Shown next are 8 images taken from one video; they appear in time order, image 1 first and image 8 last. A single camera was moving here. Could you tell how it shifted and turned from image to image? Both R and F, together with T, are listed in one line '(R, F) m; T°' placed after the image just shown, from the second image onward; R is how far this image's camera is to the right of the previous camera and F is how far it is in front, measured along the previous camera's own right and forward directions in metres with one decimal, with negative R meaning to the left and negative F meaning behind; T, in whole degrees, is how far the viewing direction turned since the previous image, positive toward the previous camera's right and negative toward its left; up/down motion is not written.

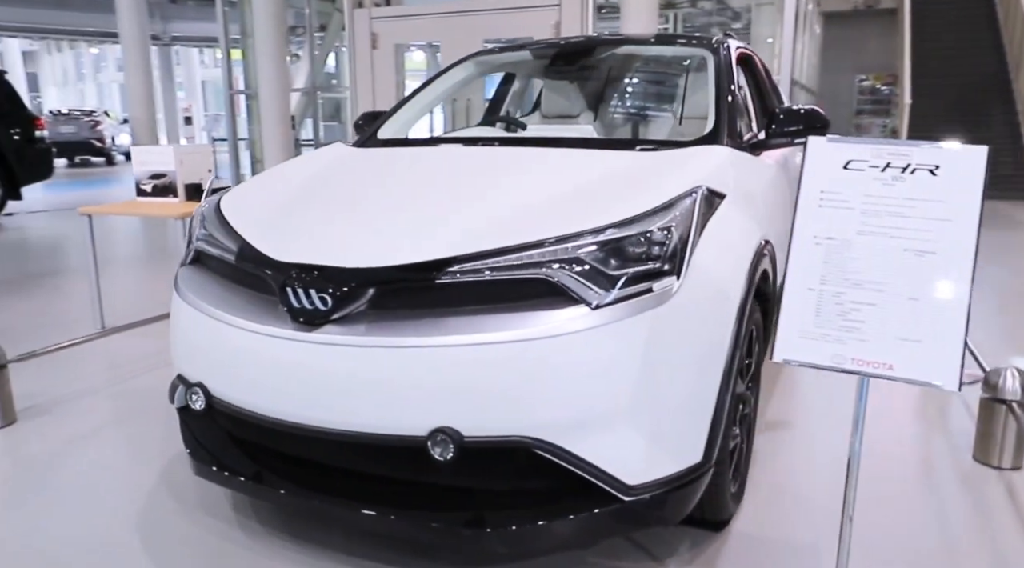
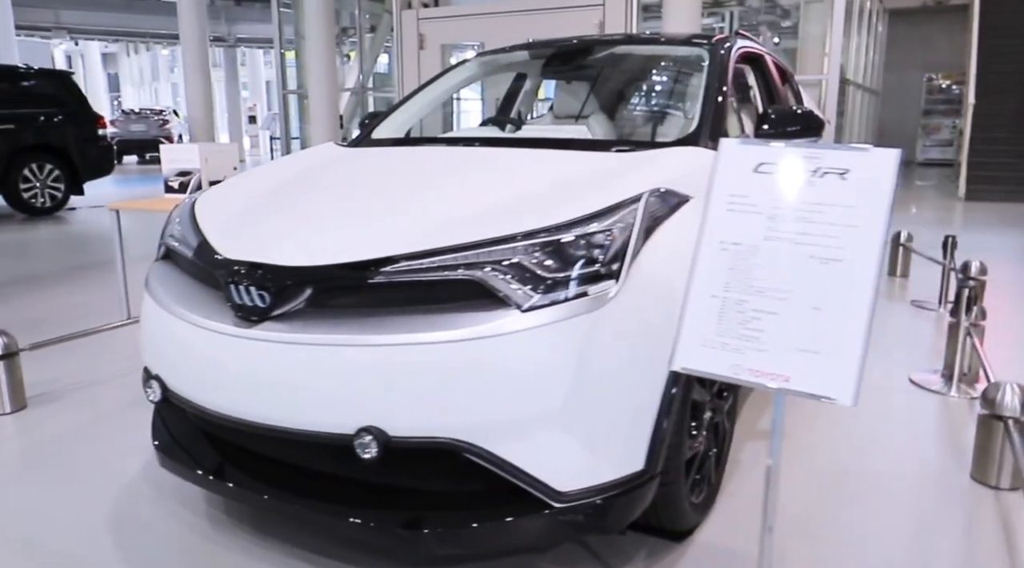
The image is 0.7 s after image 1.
(+0.3, 0.0) m; -5°
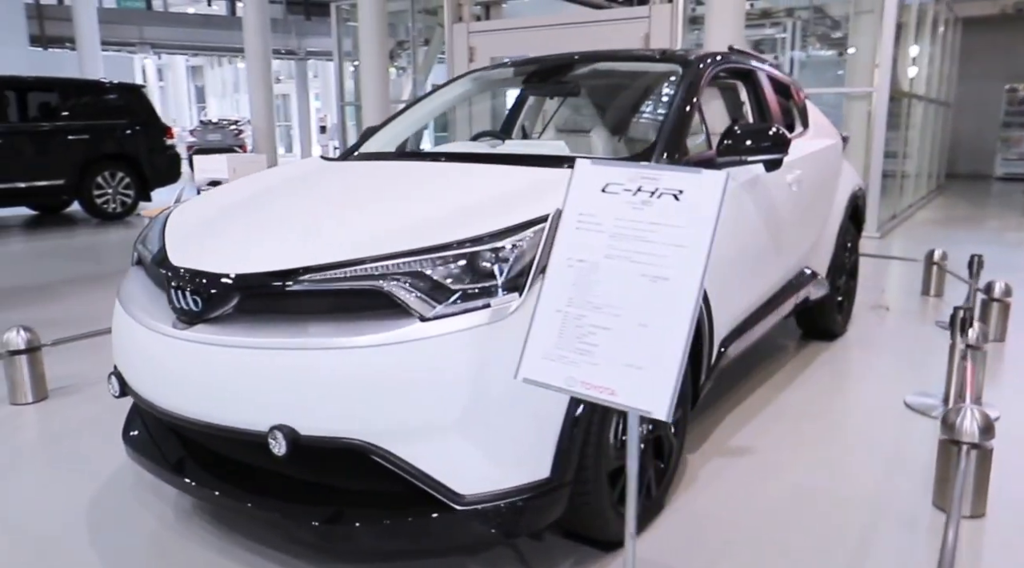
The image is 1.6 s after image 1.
(+0.3, -0.1) m; -5°
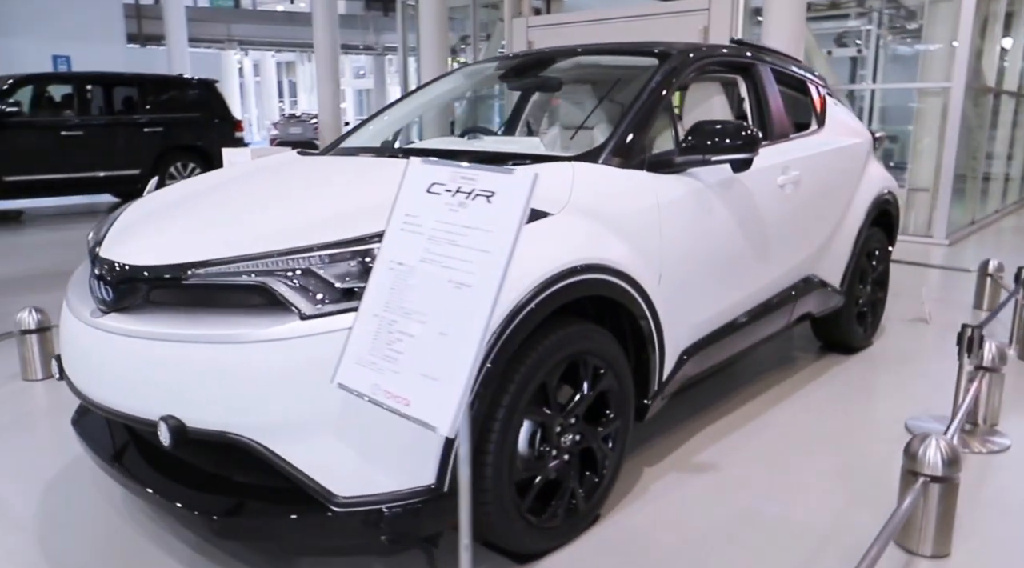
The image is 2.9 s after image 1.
(+0.4, +0.1) m; -6°
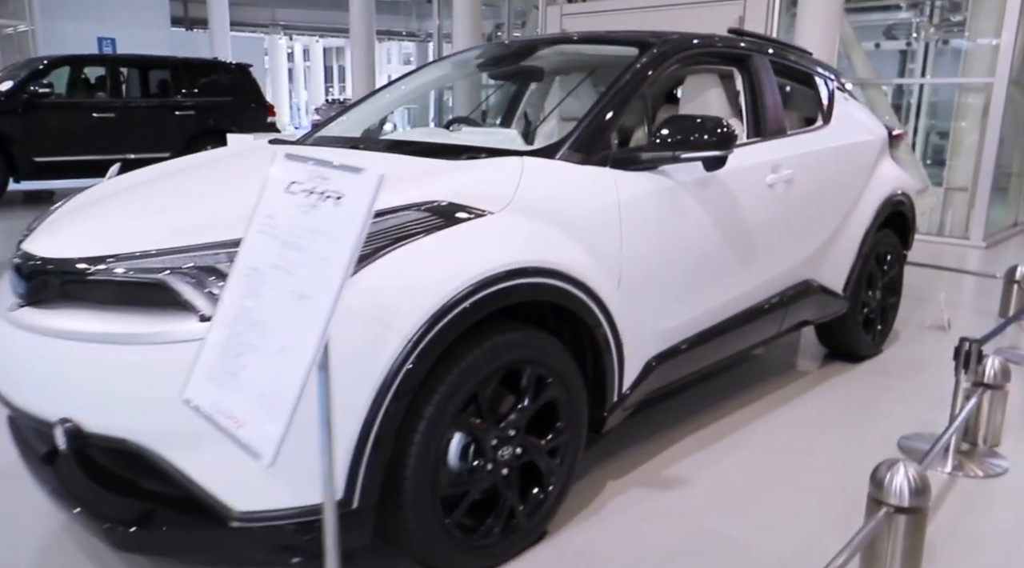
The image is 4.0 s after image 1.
(+0.2, +0.1) m; -3°
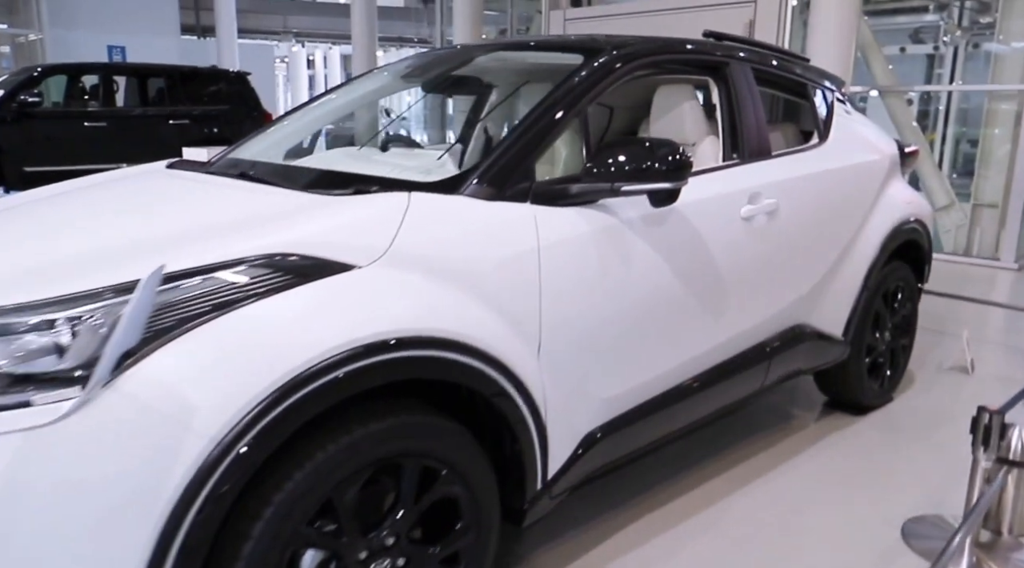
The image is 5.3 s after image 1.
(+0.3, +0.4) m; -2°
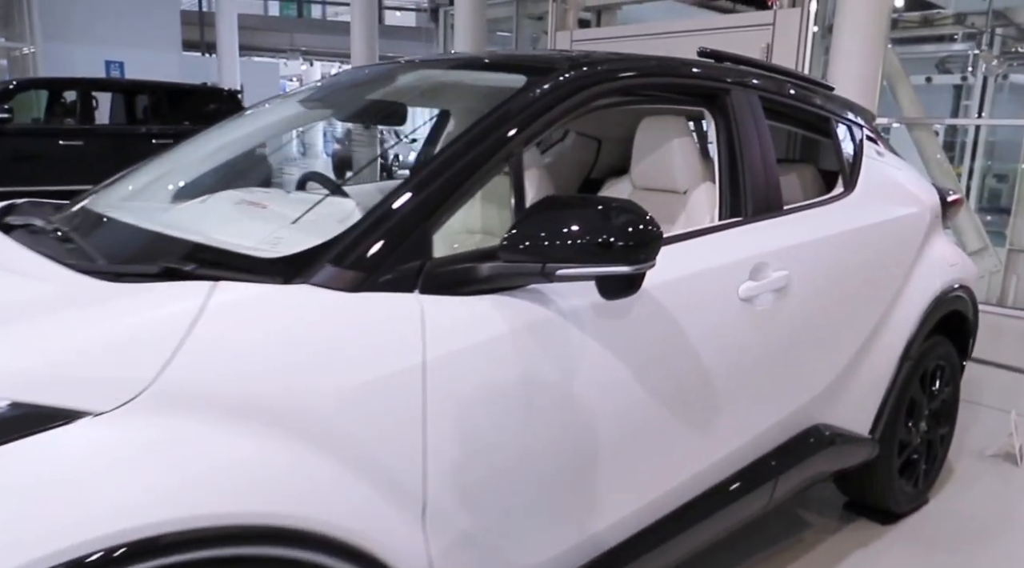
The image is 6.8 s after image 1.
(+0.2, +0.5) m; -1°
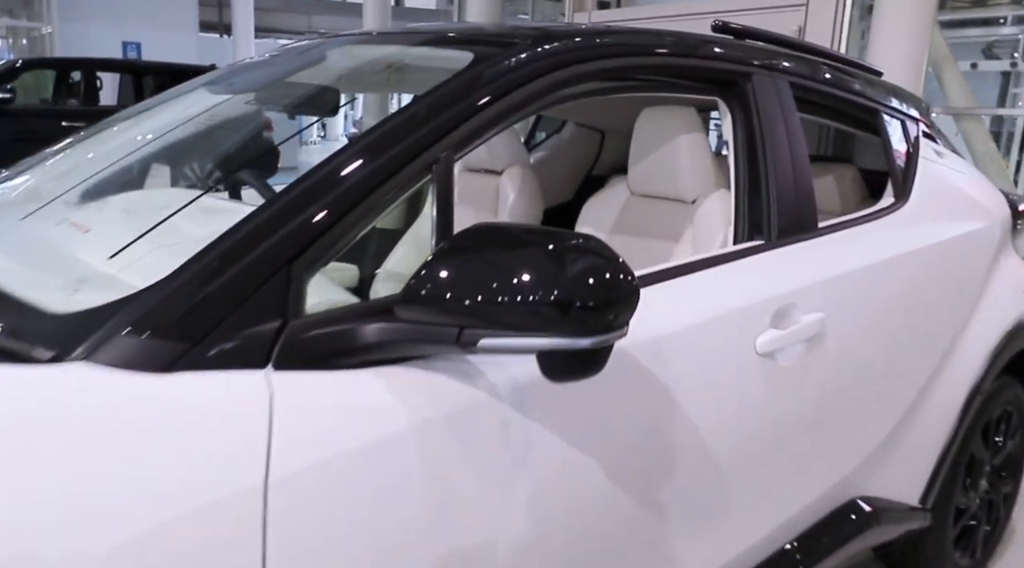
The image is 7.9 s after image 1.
(+0.1, +0.4) m; -2°
